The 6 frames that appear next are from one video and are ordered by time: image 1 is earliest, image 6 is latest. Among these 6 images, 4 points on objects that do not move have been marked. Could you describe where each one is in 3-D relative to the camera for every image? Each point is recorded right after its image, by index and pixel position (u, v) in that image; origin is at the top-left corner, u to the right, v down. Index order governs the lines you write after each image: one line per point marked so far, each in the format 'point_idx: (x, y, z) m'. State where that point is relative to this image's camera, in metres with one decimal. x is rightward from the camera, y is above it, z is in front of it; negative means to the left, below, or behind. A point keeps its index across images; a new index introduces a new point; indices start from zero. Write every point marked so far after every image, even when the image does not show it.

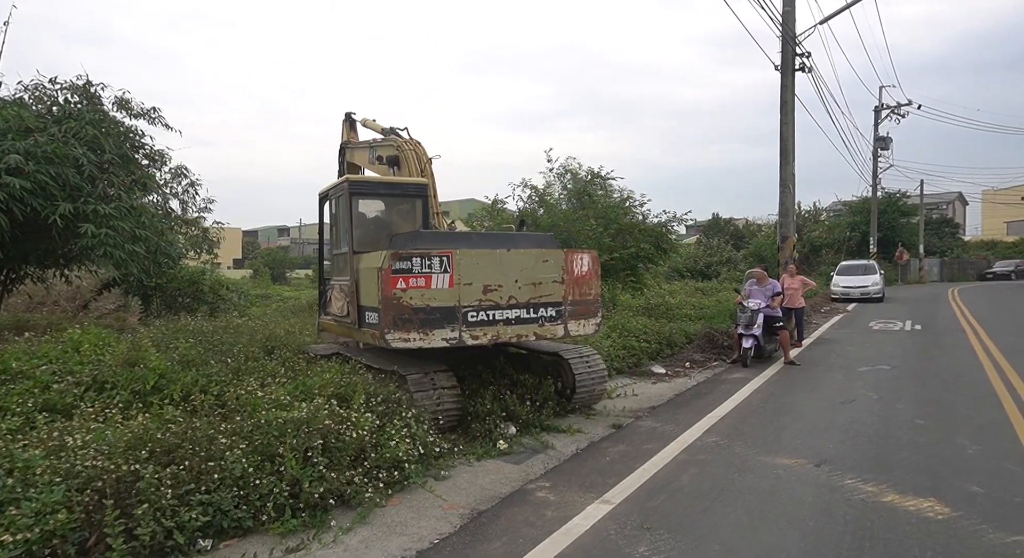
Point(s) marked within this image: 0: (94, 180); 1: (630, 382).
0: (-5.9, +1.4, +7.9) m
1: (+1.8, -1.6, +8.5) m
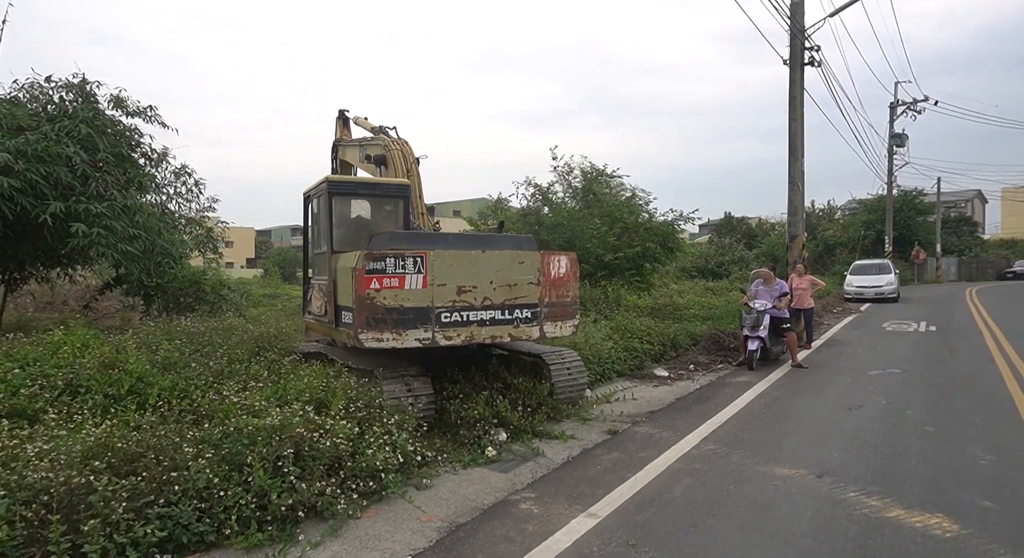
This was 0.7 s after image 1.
0: (-6.0, +1.4, +7.9) m
1: (+1.7, -1.6, +8.3) m
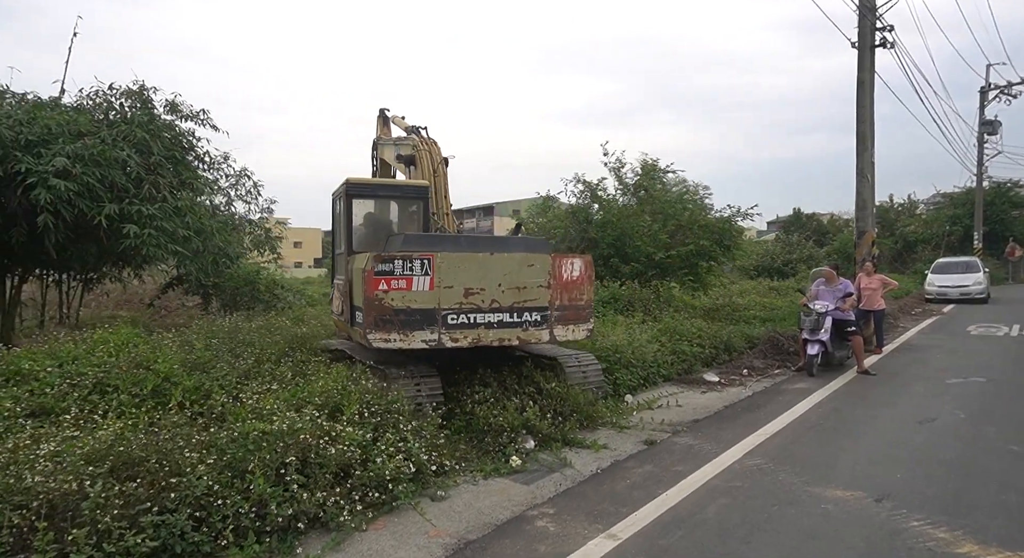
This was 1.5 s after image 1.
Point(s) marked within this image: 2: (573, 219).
0: (-5.4, +1.4, +8.2) m
1: (+2.3, -1.6, +7.9) m
2: (+1.7, +1.6, +15.2) m
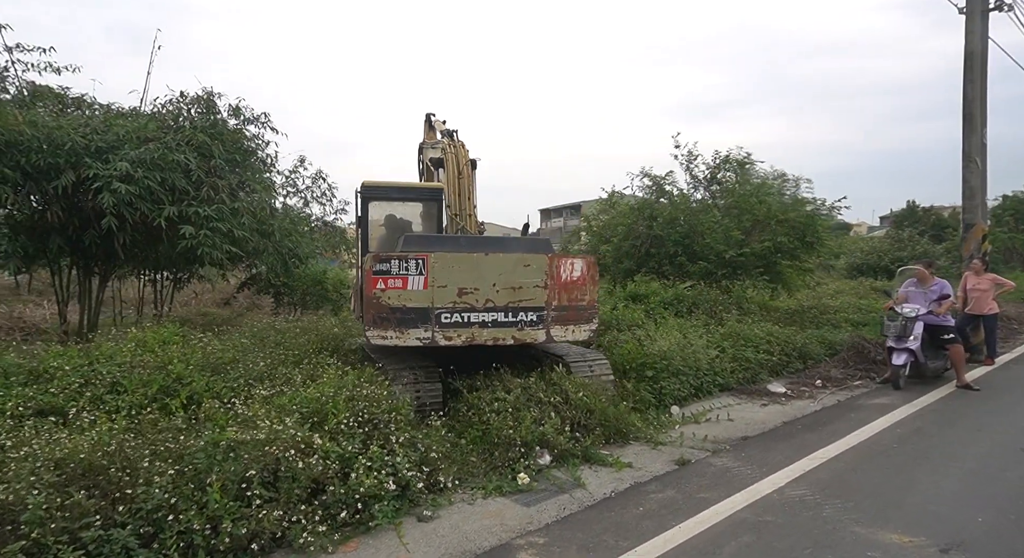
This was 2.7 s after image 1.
0: (-4.8, +1.4, +8.6) m
1: (+2.8, -1.6, +7.3) m
2: (+3.3, +1.6, +14.5) m
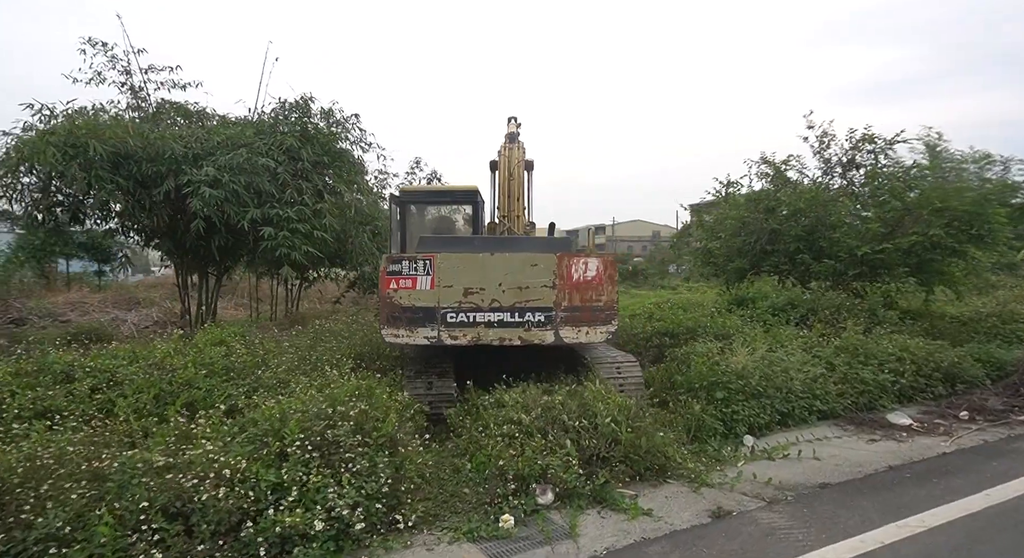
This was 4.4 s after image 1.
0: (-3.6, +1.5, +9.0) m
1: (+3.4, -1.6, +6.0) m
2: (+5.5, +1.6, +12.9) m
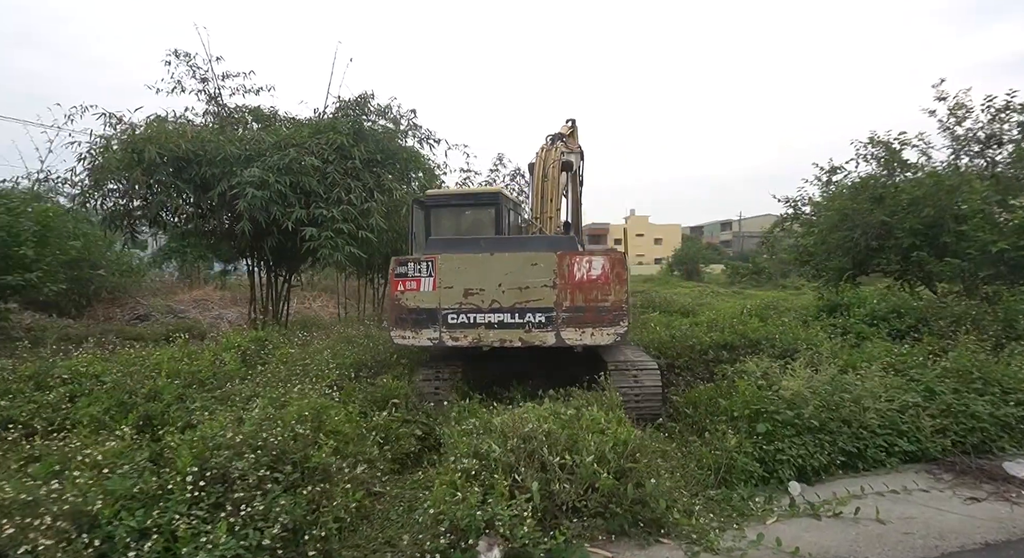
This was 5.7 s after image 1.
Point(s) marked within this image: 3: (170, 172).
0: (-2.9, +1.5, +9.1) m
1: (+3.4, -1.7, +4.8) m
2: (+6.8, +1.6, +11.1) m
3: (-5.3, +1.6, +8.7) m
